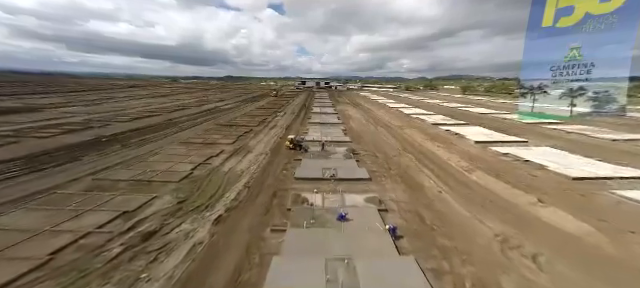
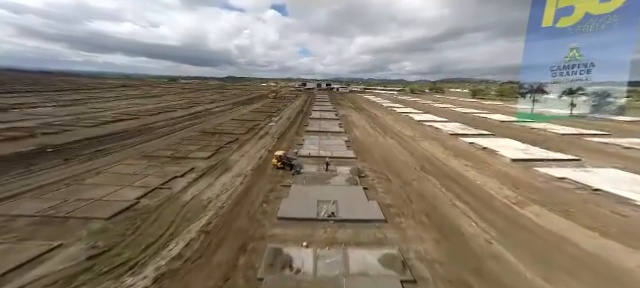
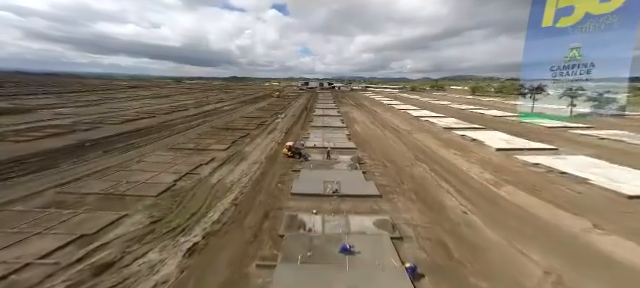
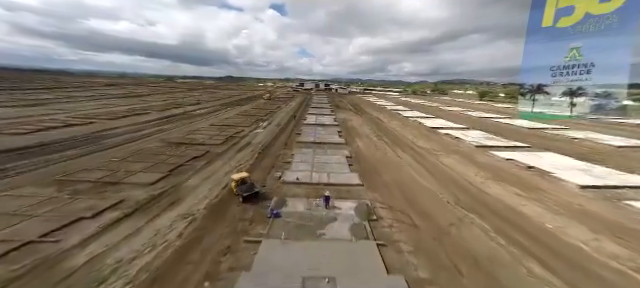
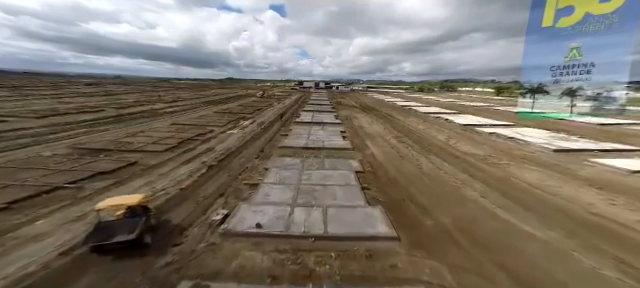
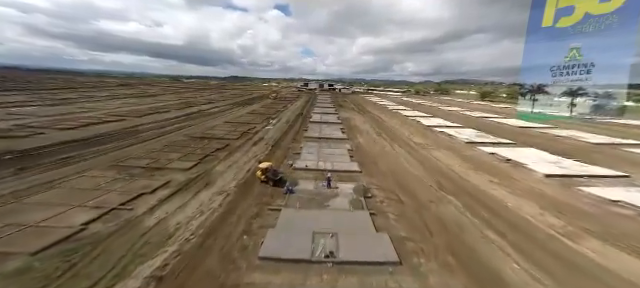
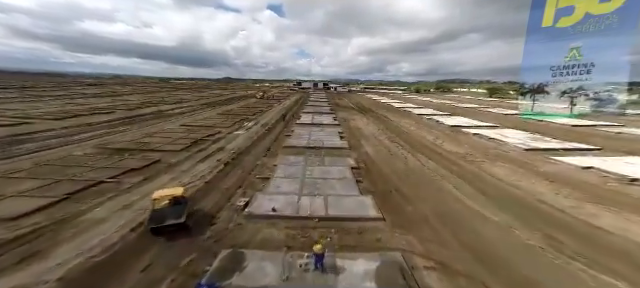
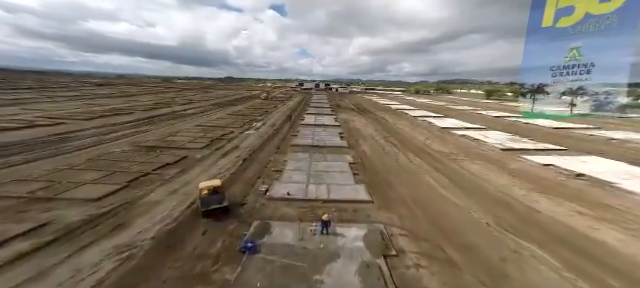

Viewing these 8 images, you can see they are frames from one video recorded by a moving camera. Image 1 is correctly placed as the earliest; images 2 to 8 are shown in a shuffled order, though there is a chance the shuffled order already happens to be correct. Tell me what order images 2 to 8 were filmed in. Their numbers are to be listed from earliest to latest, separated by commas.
3, 2, 6, 4, 8, 7, 5
